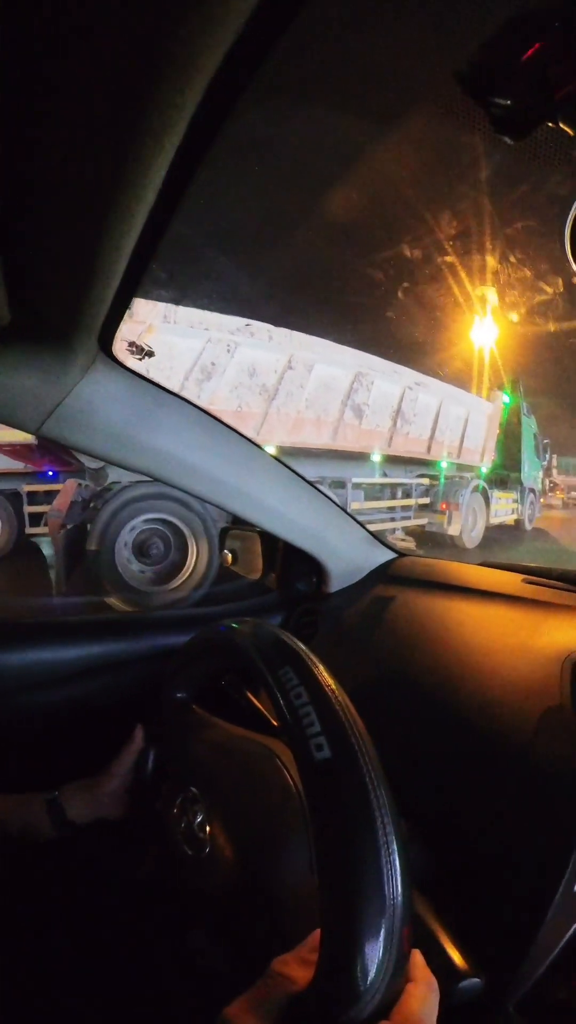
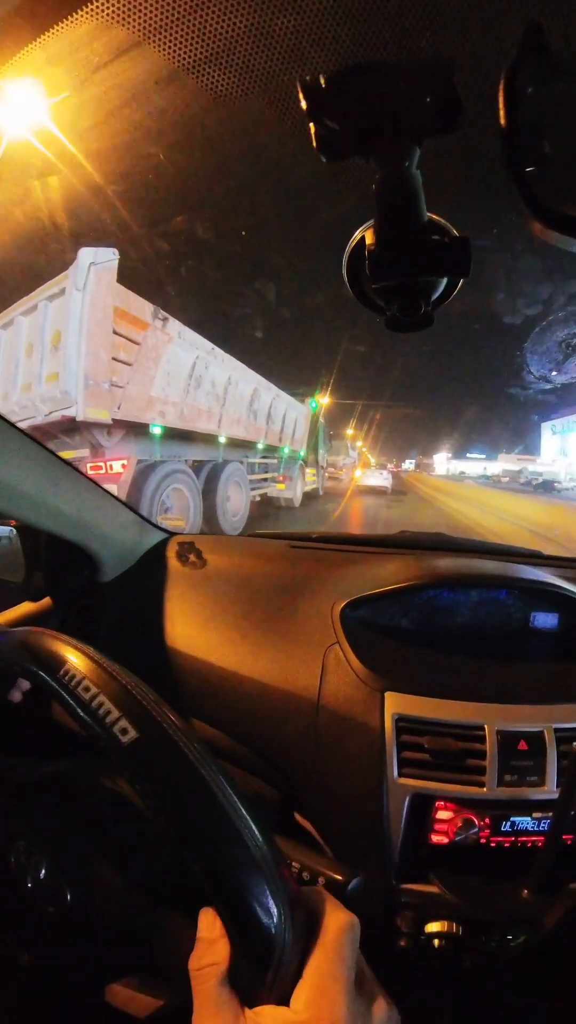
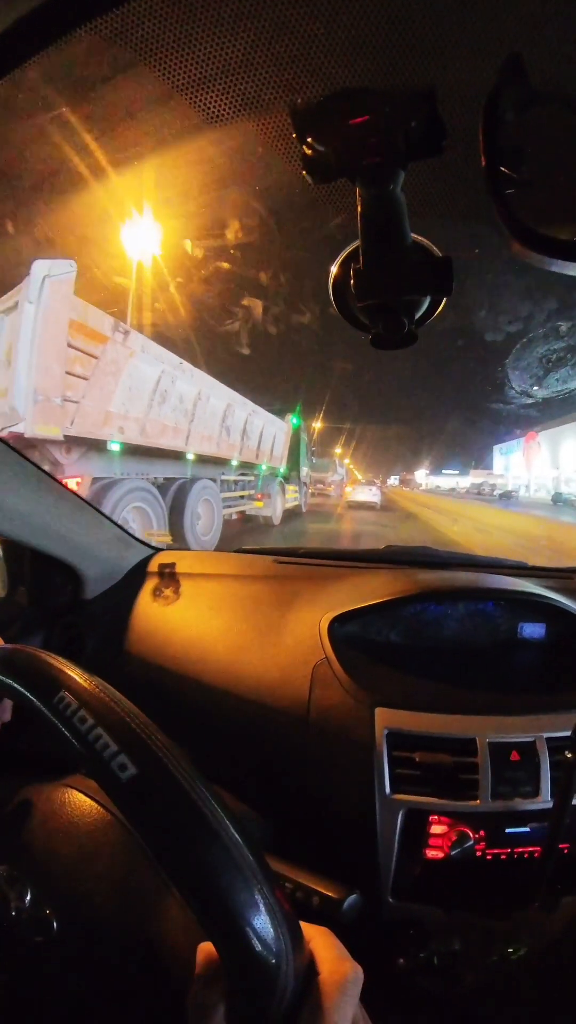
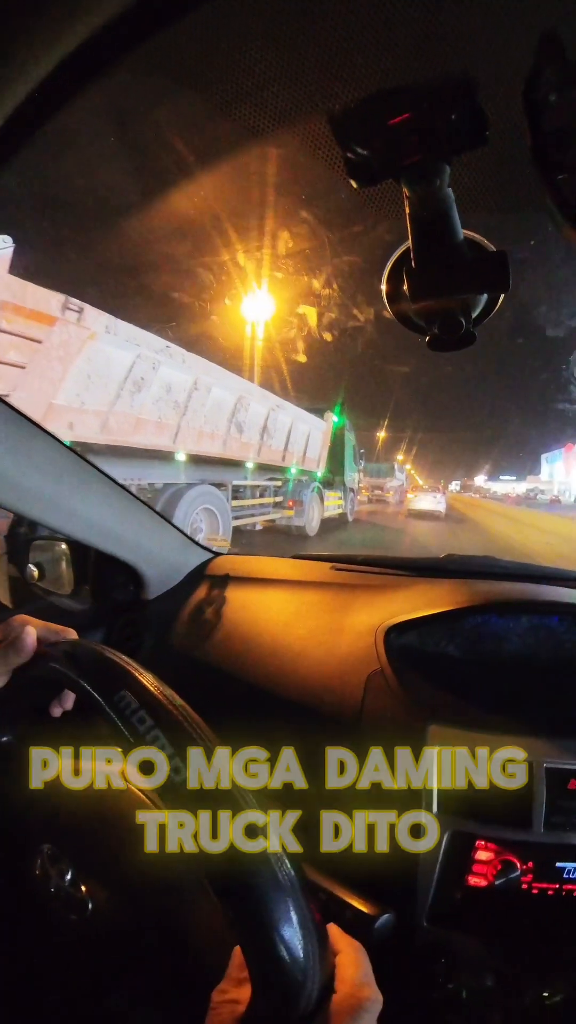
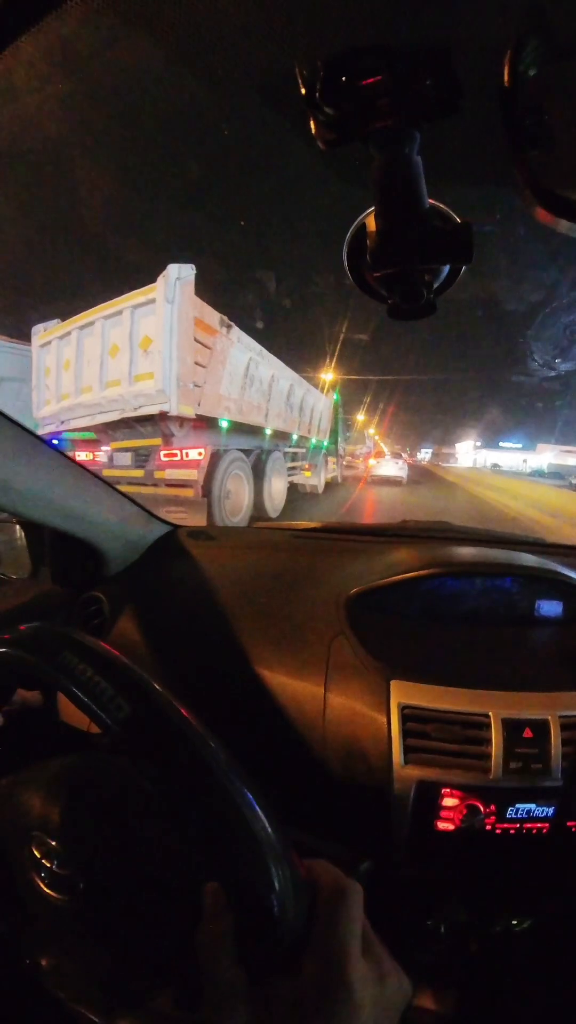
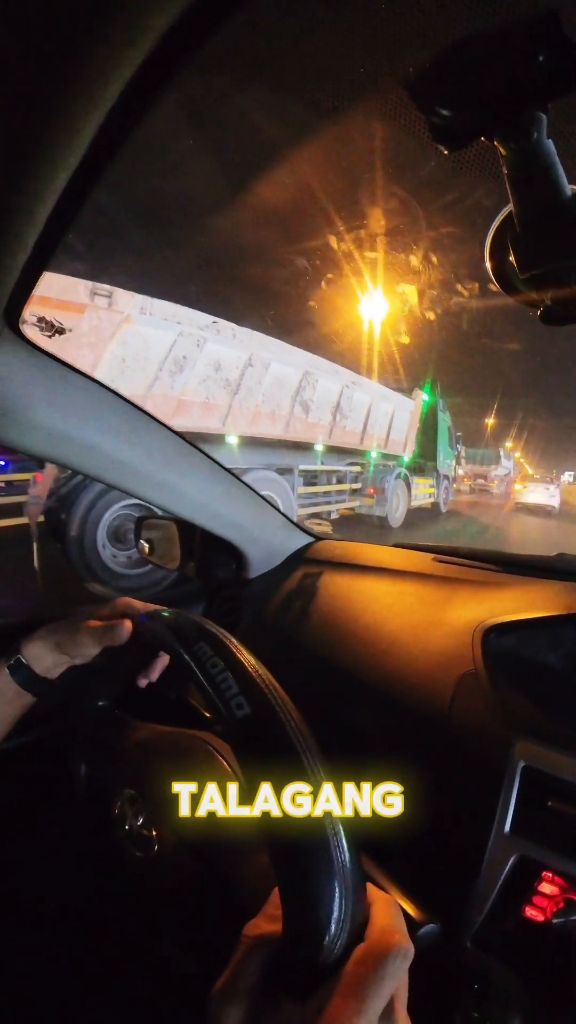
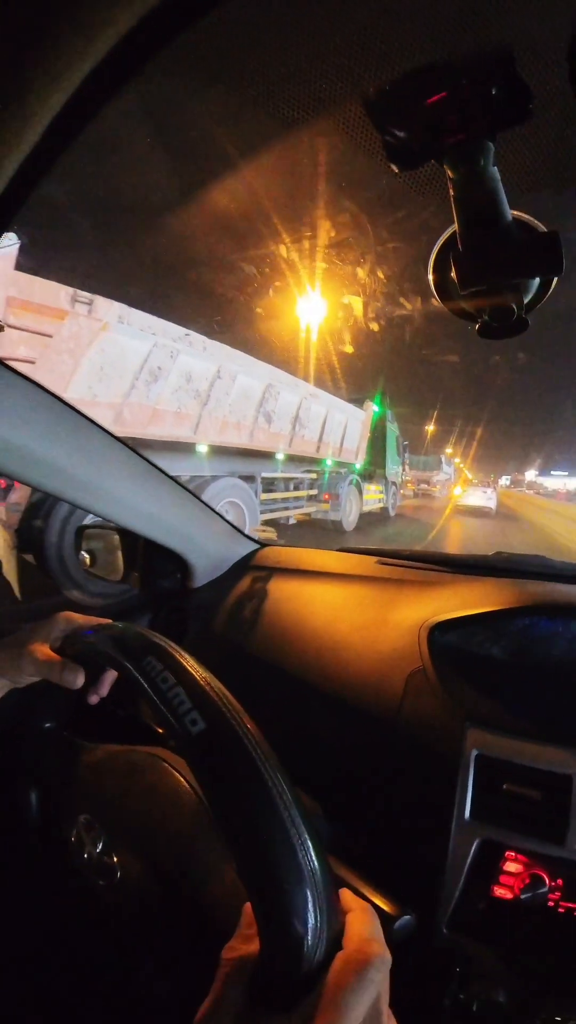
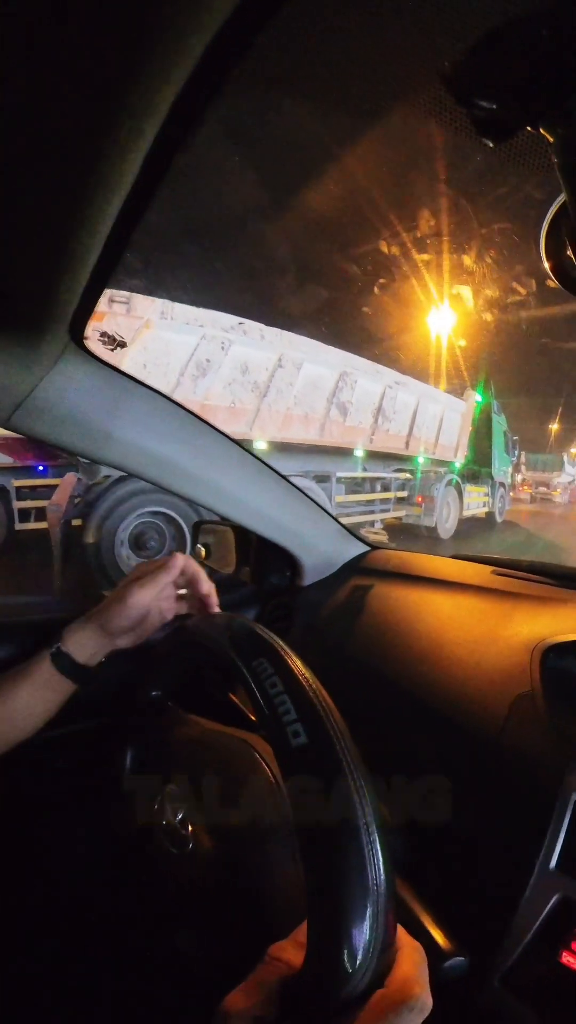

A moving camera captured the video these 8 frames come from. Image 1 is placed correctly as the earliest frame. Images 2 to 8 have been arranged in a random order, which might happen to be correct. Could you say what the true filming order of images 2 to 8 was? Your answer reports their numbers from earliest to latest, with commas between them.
8, 6, 7, 4, 3, 2, 5
